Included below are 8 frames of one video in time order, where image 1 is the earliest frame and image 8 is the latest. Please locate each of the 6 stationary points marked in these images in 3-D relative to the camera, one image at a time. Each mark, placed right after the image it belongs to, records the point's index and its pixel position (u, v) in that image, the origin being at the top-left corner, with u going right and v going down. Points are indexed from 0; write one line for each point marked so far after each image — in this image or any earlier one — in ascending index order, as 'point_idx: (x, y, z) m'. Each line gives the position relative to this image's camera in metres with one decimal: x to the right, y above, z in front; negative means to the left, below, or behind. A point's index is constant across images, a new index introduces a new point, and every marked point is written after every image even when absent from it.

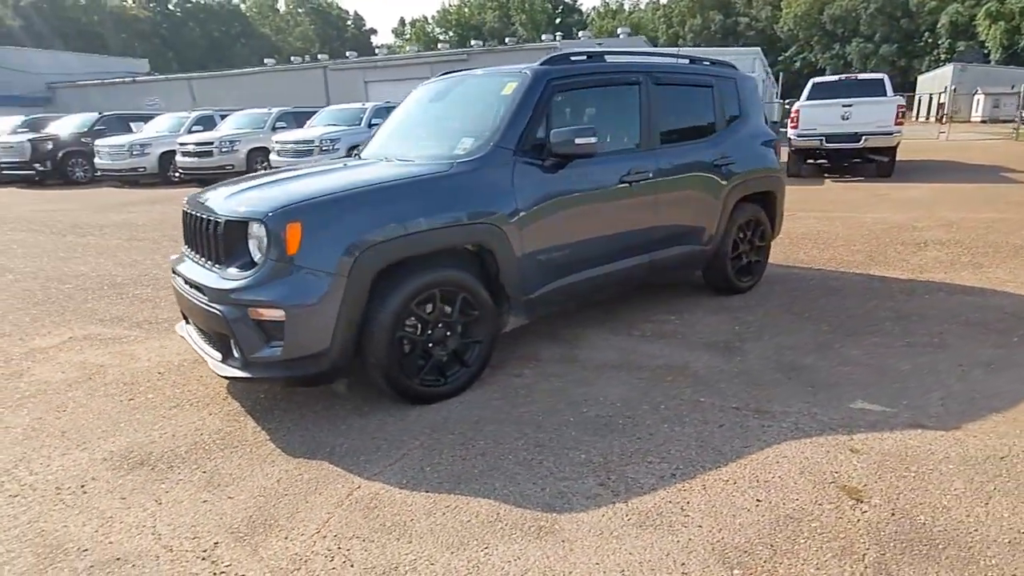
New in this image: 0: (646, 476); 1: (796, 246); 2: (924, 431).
0: (+0.6, -0.8, +2.8) m
1: (+3.0, +0.4, +6.7) m
2: (+1.9, -0.7, +3.0) m
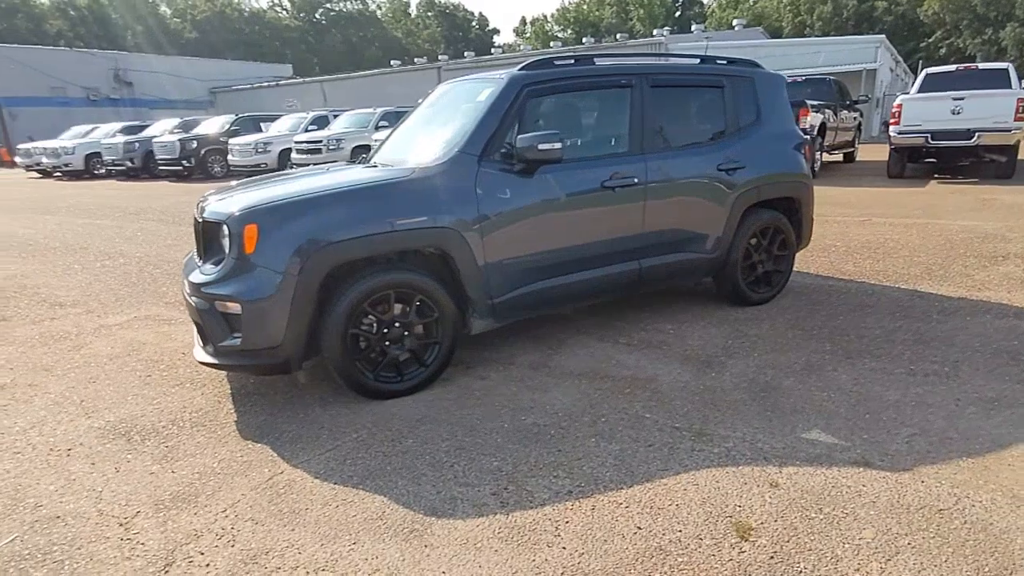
0: (+0.1, -0.9, +2.7) m
1: (+3.3, +0.3, +6.1) m
2: (+1.5, -0.8, +2.7) m
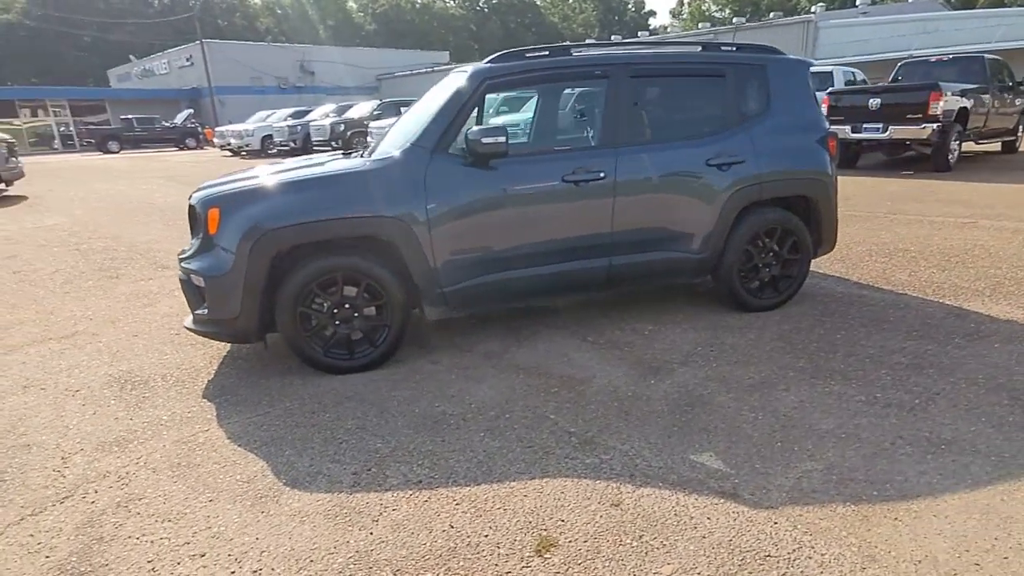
0: (-0.5, -0.8, +2.8) m
1: (+3.4, +0.2, +5.3) m
2: (+0.8, -0.8, +2.4) m
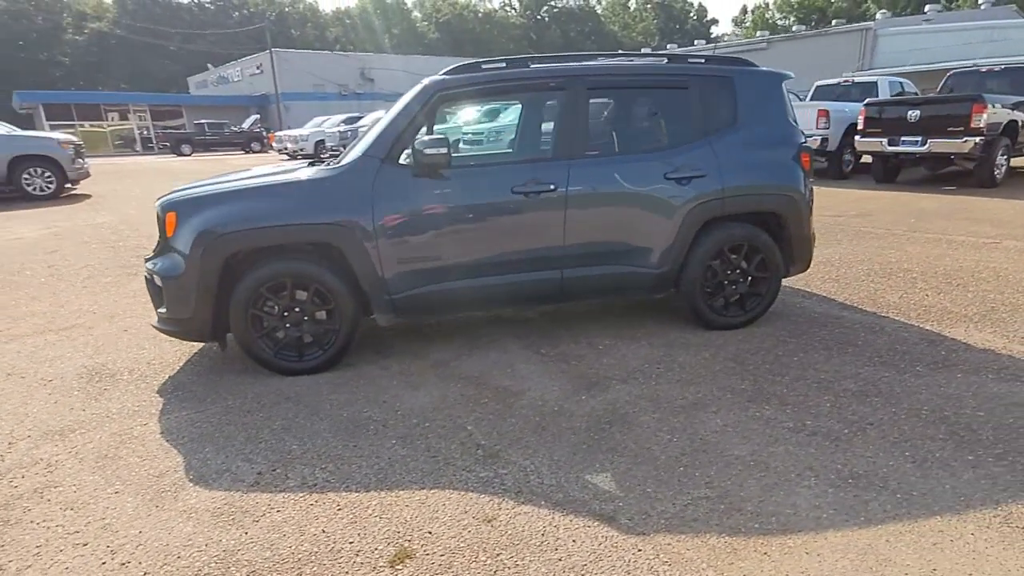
0: (-1.0, -0.9, +2.8) m
1: (+3.2, 0.0, +5.0) m
2: (+0.3, -0.9, +2.3) m
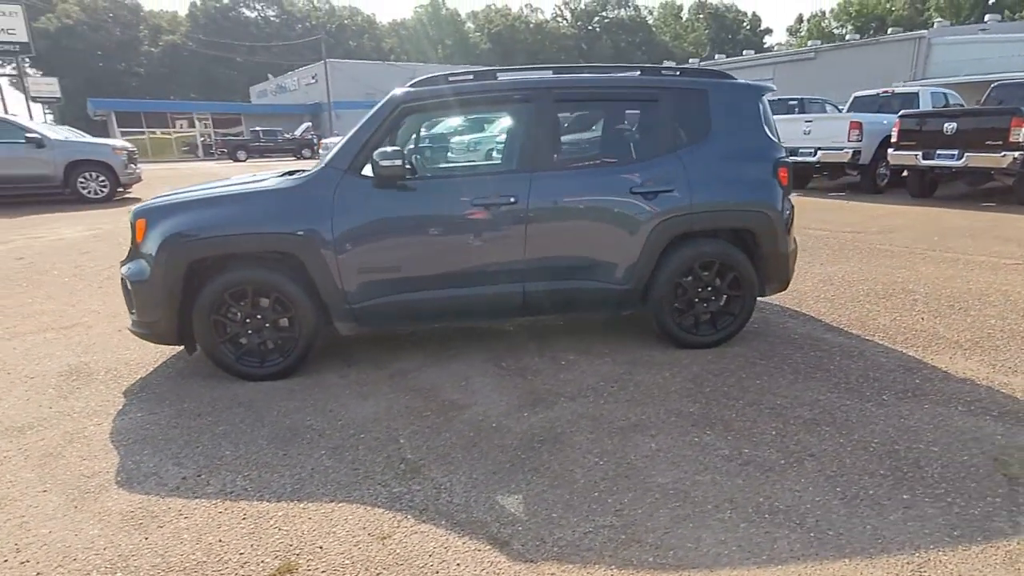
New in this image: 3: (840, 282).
0: (-1.3, -0.9, +2.8) m
1: (+3.0, -0.1, +4.7) m
2: (-0.1, -0.9, +2.2) m
3: (+2.9, +0.1, +5.5) m
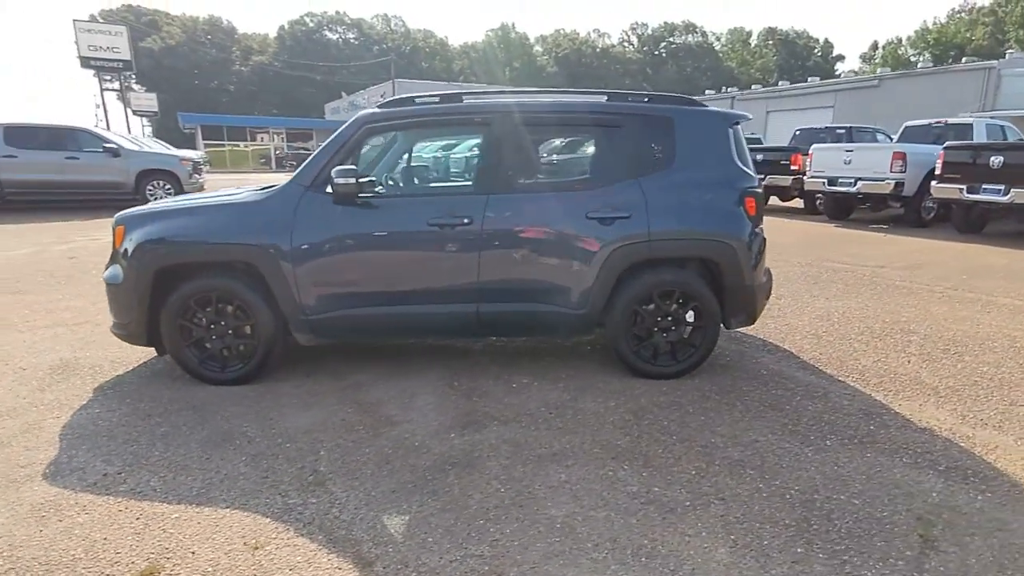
0: (-1.8, -0.9, +2.9) m
1: (+2.7, -0.4, +4.4) m
2: (-0.6, -1.0, +2.2) m
3: (+2.7, -0.2, +5.2) m
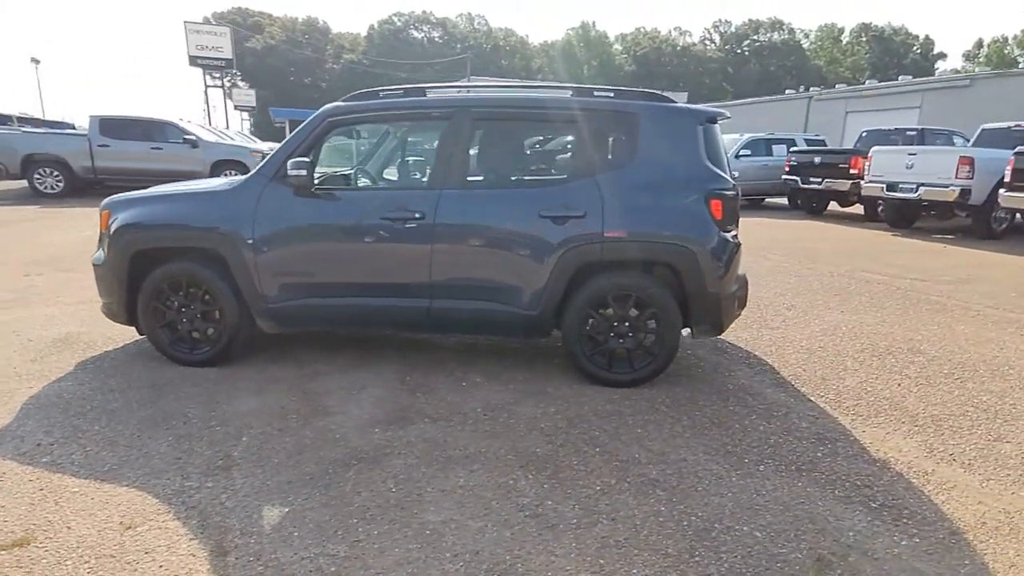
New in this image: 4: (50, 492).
0: (-2.2, -0.8, +3.0) m
1: (+2.4, -0.5, +4.0) m
2: (-1.1, -0.9, +2.2) m
3: (+2.6, -0.3, +4.8) m
4: (-2.0, -0.9, +2.7) m
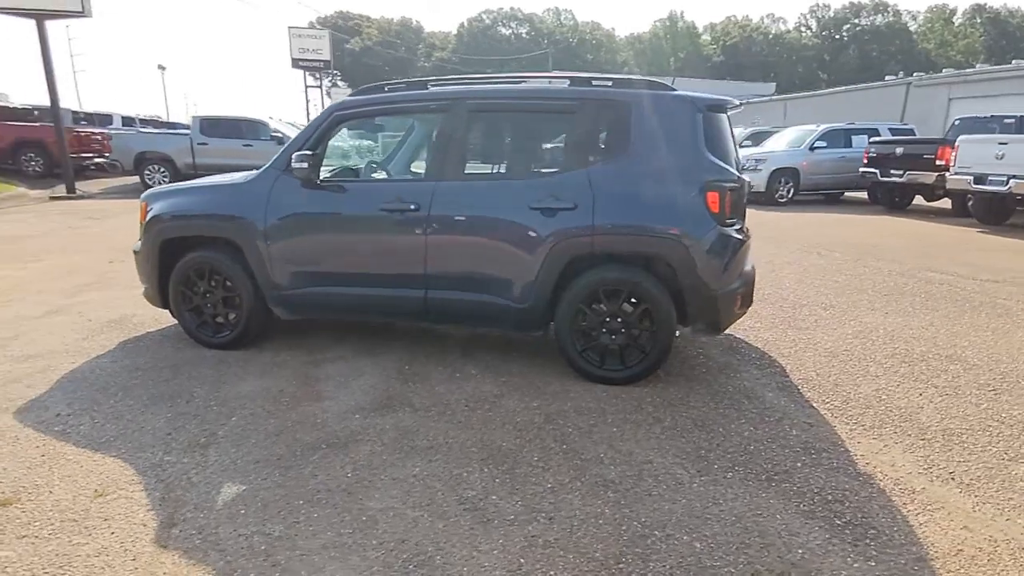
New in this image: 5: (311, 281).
0: (-2.3, -0.7, +3.3) m
1: (+2.4, -0.5, +3.7) m
2: (-1.4, -0.9, +2.3) m
3: (+2.6, -0.3, +4.5) m
4: (-2.1, -0.8, +2.9) m
5: (-1.3, +0.1, +4.2) m
